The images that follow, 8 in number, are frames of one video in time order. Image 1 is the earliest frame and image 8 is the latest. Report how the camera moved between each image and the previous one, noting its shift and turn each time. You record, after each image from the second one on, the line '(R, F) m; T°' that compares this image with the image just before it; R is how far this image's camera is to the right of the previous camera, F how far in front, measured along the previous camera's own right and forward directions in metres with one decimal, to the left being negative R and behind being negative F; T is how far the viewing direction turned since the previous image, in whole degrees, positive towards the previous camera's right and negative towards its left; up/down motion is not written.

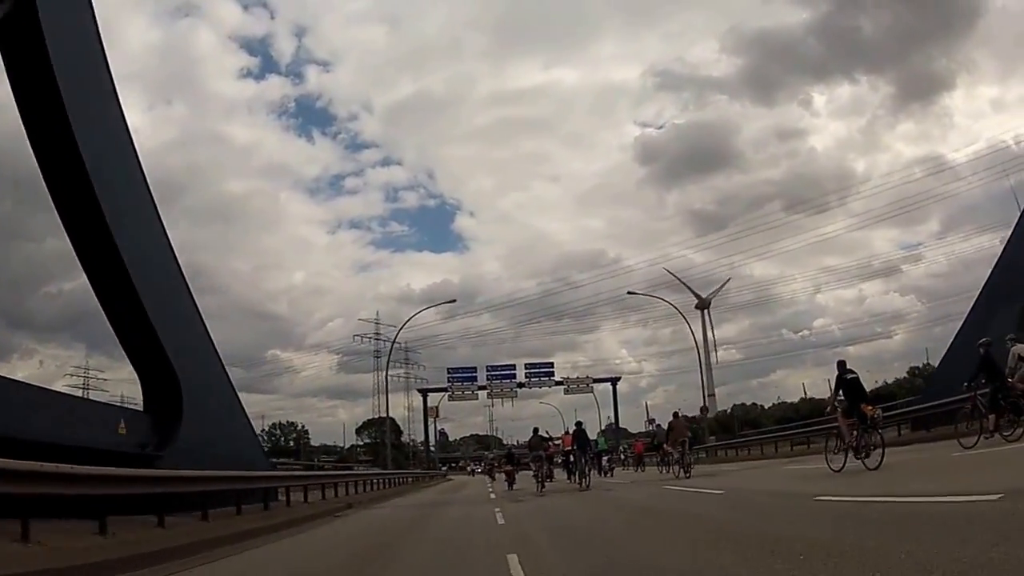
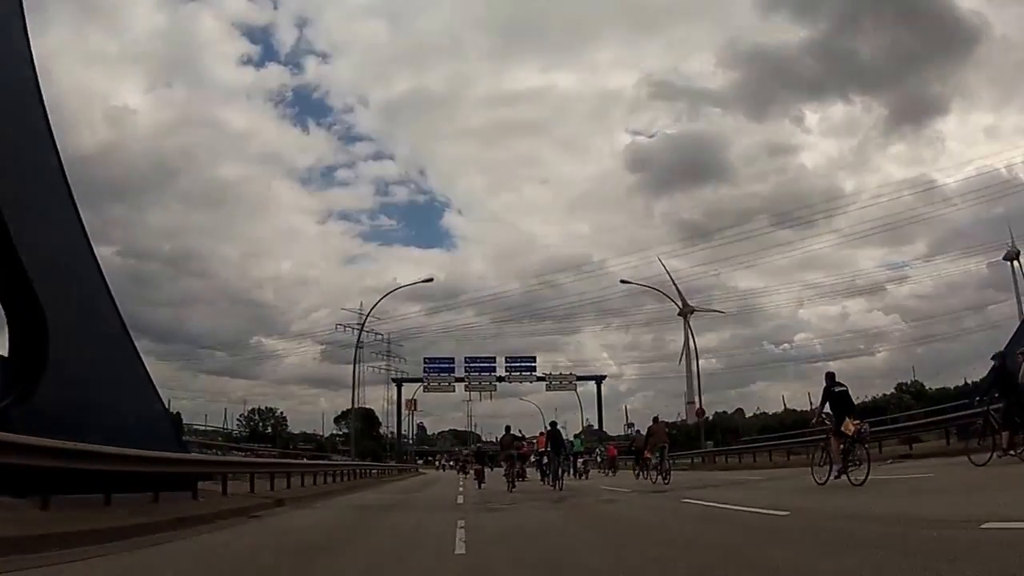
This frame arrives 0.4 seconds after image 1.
(+0.2, -0.1) m; +1°
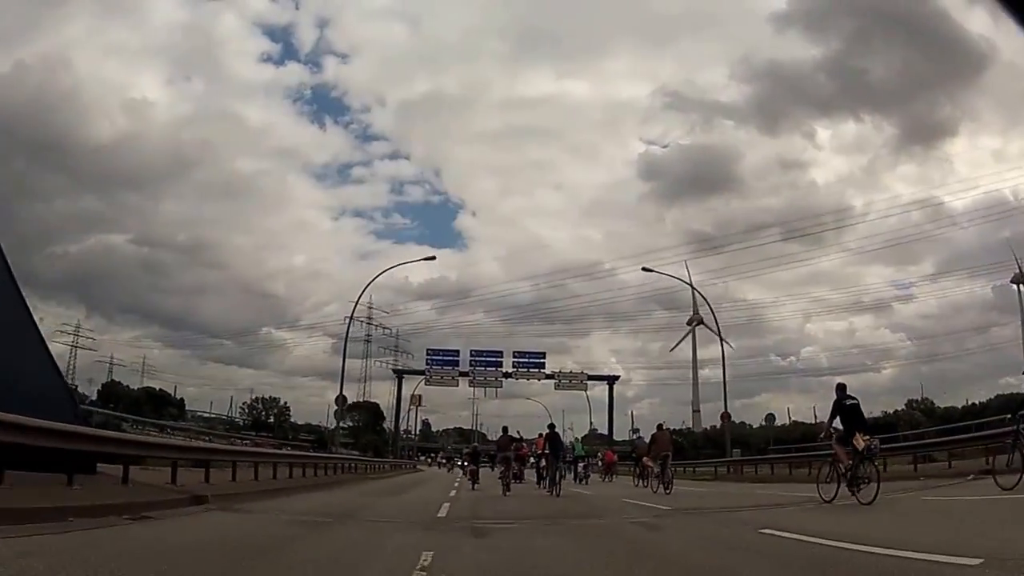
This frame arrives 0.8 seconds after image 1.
(+0.4, -0.3) m; -1°
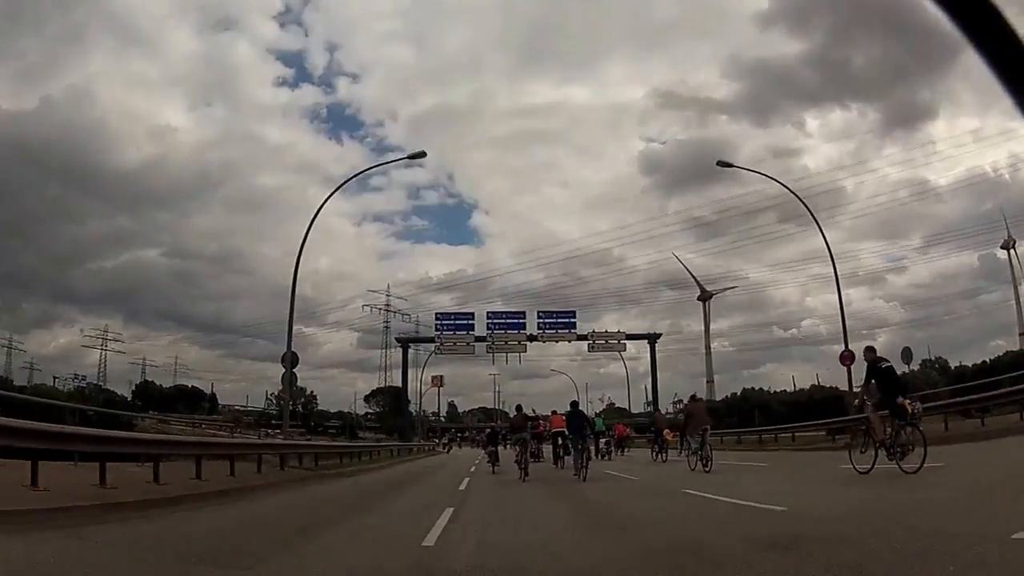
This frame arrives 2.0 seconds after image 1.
(+0.5, -2.4) m; -2°
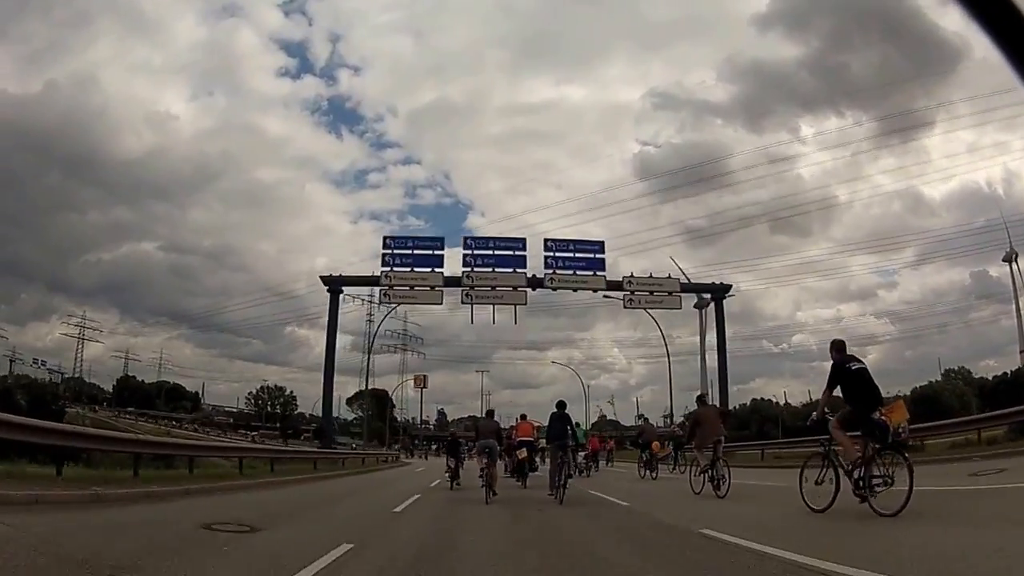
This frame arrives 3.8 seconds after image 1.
(+0.9, +0.1) m; -1°
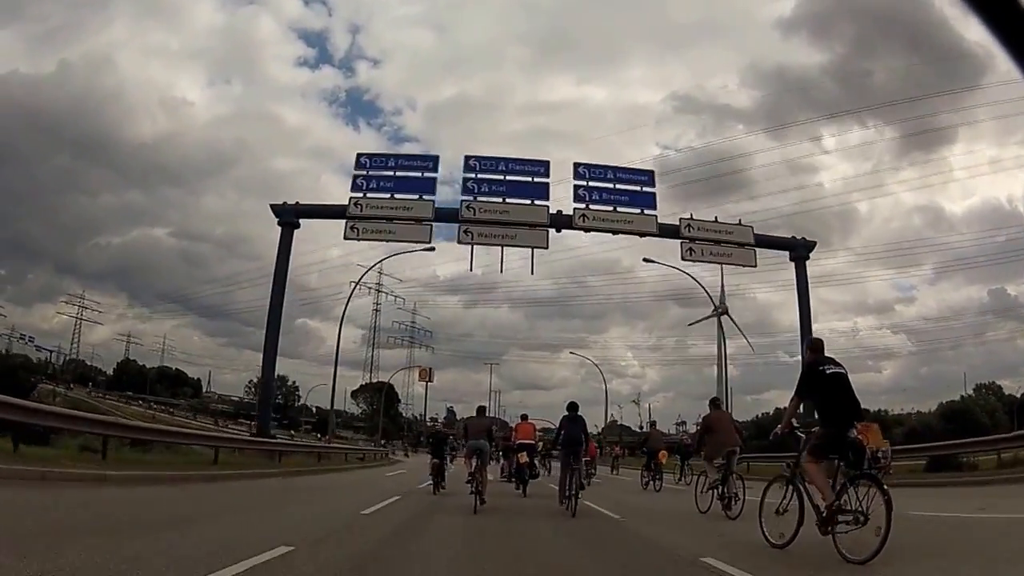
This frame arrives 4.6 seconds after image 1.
(+0.8, +0.4) m; -2°
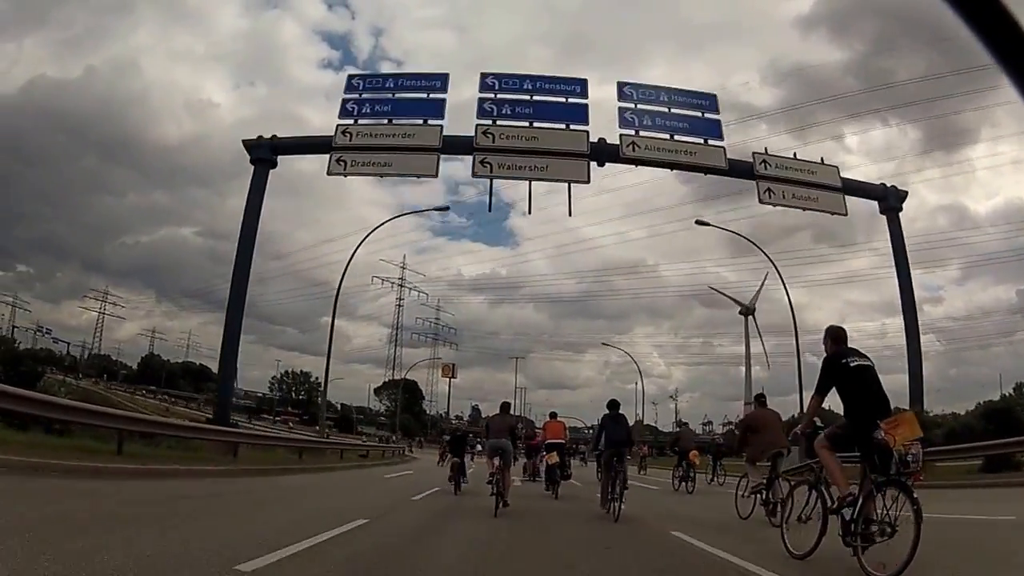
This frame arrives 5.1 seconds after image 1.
(+0.2, -0.1) m; -2°
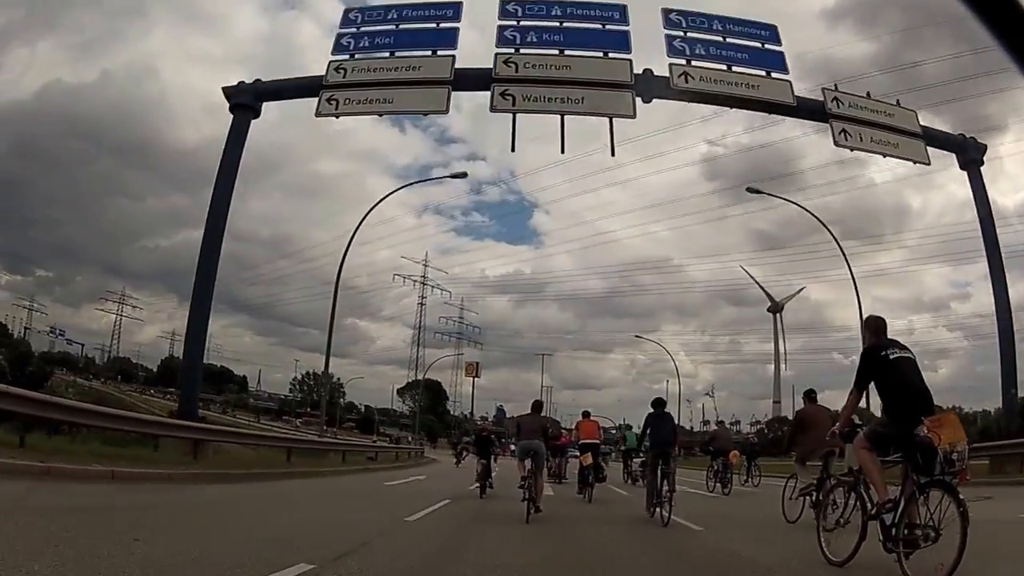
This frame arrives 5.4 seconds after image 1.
(-0.1, +0.2) m; -2°
